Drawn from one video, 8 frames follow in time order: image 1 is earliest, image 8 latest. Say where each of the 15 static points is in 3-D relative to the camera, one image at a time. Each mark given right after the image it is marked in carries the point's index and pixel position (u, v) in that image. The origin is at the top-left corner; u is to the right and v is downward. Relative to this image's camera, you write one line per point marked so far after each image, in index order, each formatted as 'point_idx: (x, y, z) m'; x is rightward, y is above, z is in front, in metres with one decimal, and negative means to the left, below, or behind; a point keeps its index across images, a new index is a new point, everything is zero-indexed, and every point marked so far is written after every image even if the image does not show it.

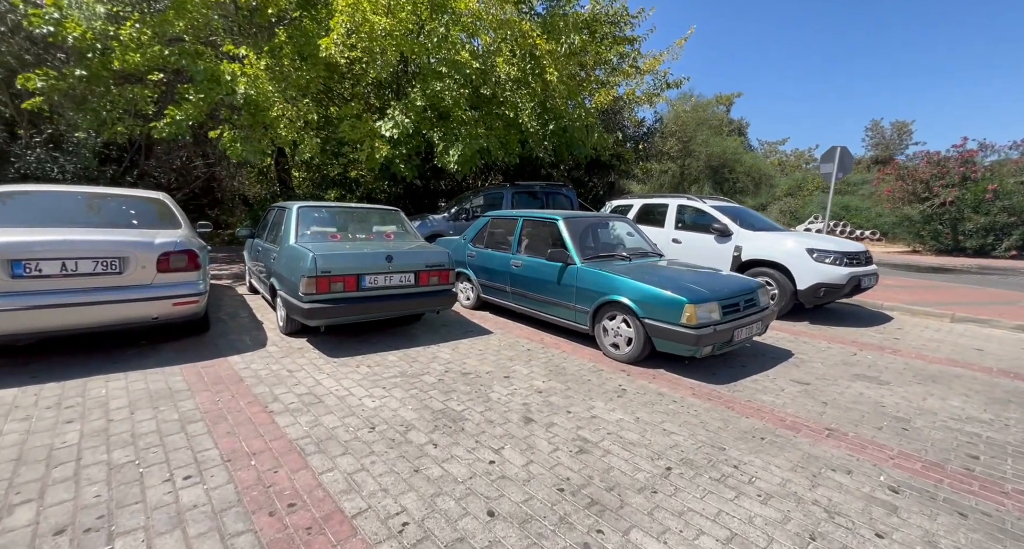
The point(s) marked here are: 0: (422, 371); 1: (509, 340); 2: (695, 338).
0: (-0.8, -0.9, +4.1) m
1: (0.0, -0.8, +5.2) m
2: (+1.6, -0.6, +4.0) m
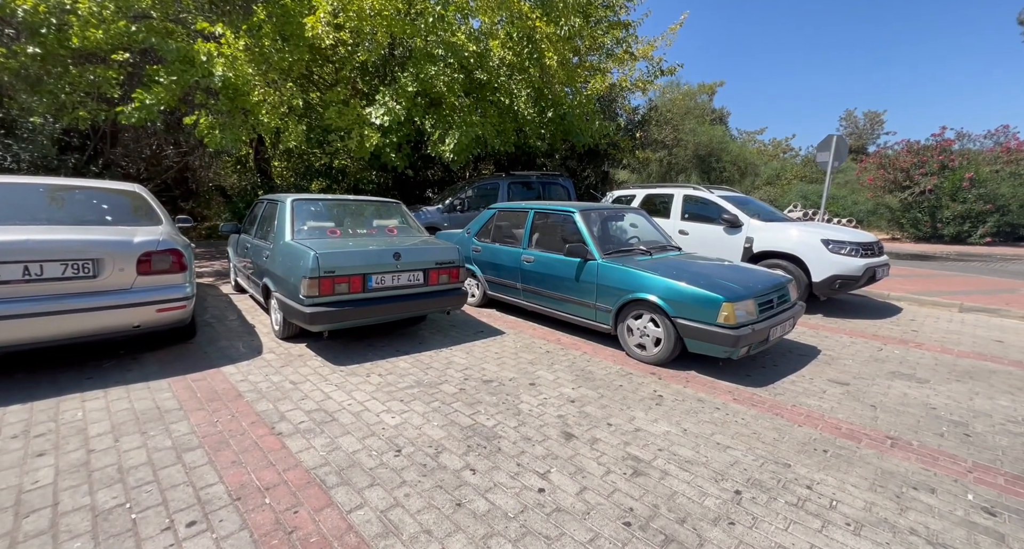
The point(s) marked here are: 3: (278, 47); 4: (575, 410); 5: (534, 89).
0: (-0.6, -0.9, +3.8) m
1: (+0.1, -0.7, +4.9) m
2: (+1.8, -0.5, +3.7) m
3: (-4.6, +4.5, +8.9) m
4: (+0.5, -1.0, +3.3) m
5: (+0.5, +4.3, +10.4) m
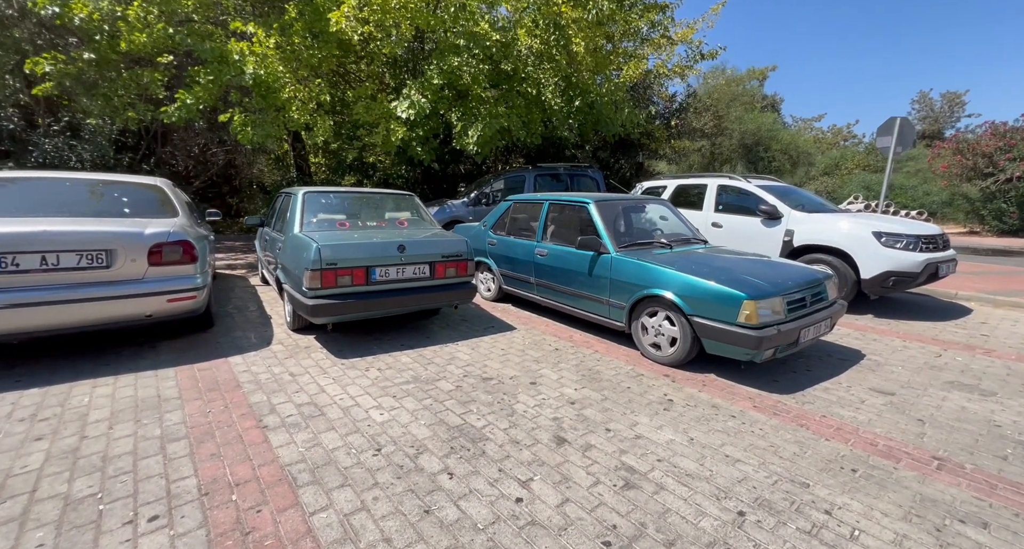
0: (-0.6, -0.8, +3.7) m
1: (+0.2, -0.7, +4.7) m
2: (+1.8, -0.5, +3.4) m
3: (-4.1, +4.6, +9.1) m
4: (+0.4, -0.9, +3.1) m
5: (+1.1, +4.4, +10.1) m
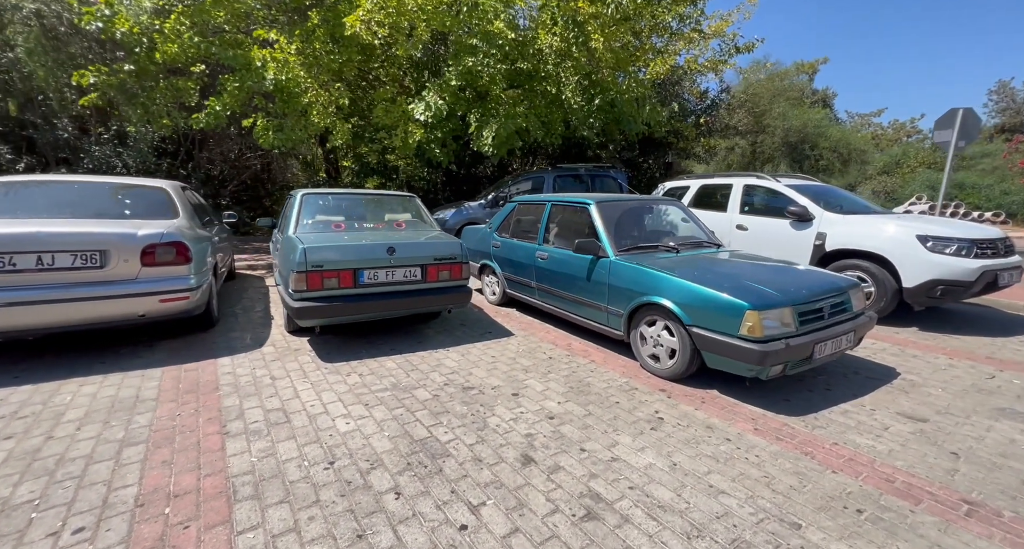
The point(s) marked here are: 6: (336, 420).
0: (-0.7, -0.8, +3.5) m
1: (+0.2, -0.7, +4.4) m
2: (+1.7, -0.6, +3.0) m
3: (-3.7, +4.6, +9.2) m
4: (+0.2, -1.0, +2.9) m
5: (+1.6, +4.3, +9.8) m
6: (-1.1, -0.9, +2.9) m
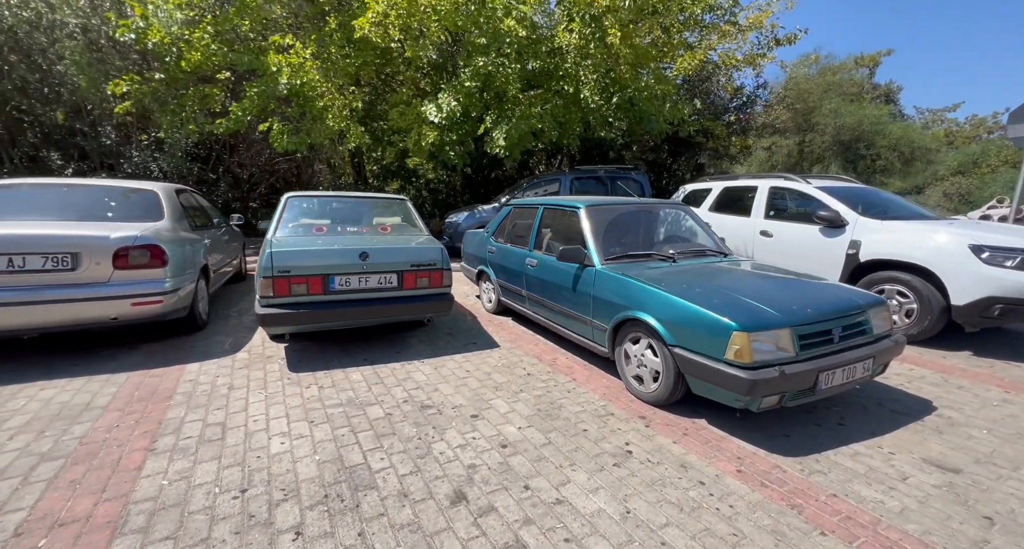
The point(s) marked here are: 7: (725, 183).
0: (-1.0, -0.9, +3.3) m
1: (0.0, -0.8, +4.1) m
2: (+1.4, -0.6, +2.6) m
3: (-3.4, +4.5, +9.2) m
4: (-0.1, -1.0, +2.5) m
5: (+1.9, +4.2, +9.4) m
6: (-1.4, -1.0, +2.7) m
7: (+3.4, +1.5, +7.3) m
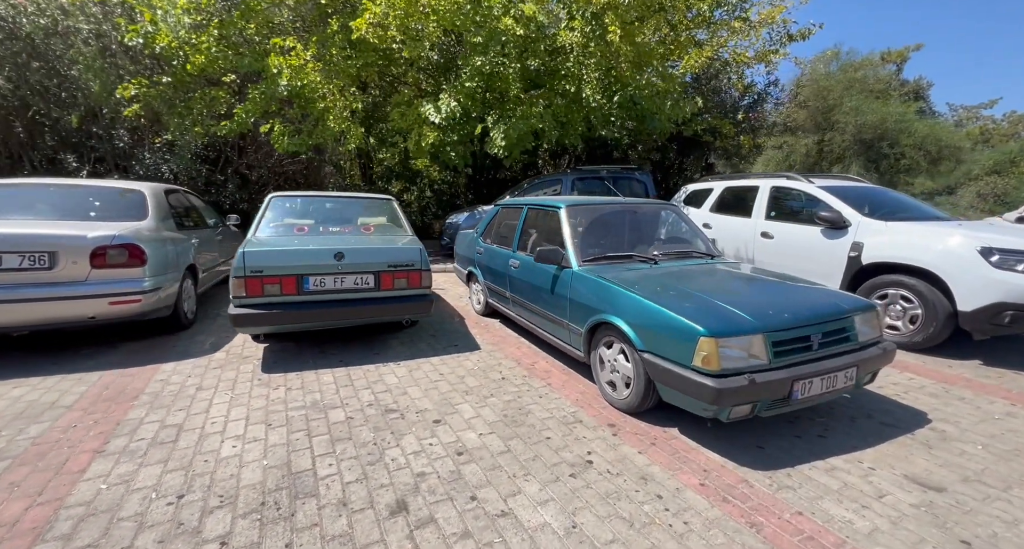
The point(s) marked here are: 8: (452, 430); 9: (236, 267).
0: (-1.2, -0.9, +3.2) m
1: (-0.2, -0.8, +4.0) m
2: (+1.1, -0.7, +2.5) m
3: (-3.4, +4.5, +9.3) m
4: (-0.3, -1.1, +2.4) m
5: (+1.9, +4.2, +9.3) m
6: (-1.7, -1.0, +2.6) m
7: (+3.4, +1.4, +7.0) m
8: (-0.4, -1.0, +2.8) m
9: (-2.3, +0.1, +3.7) m
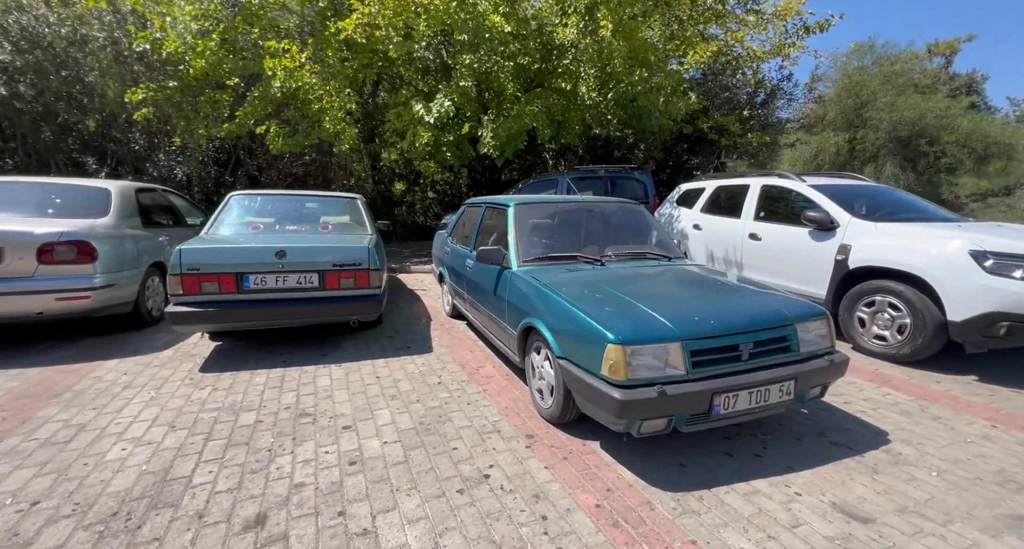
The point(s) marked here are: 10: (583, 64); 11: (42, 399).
0: (-1.7, -0.9, +3.1) m
1: (-0.7, -0.8, +3.9) m
2: (+0.5, -0.7, +2.2) m
3: (-3.5, +4.5, +9.3) m
4: (-0.9, -1.0, +2.3) m
5: (+1.8, +4.1, +9.0) m
6: (-2.2, -1.0, +2.6) m
7: (+3.1, +1.4, +6.7) m
8: (-0.9, -1.0, +2.7) m
9: (-2.7, +0.1, +3.7) m
10: (+1.4, +4.2, +8.9) m
11: (-3.2, -0.9, +3.2) m
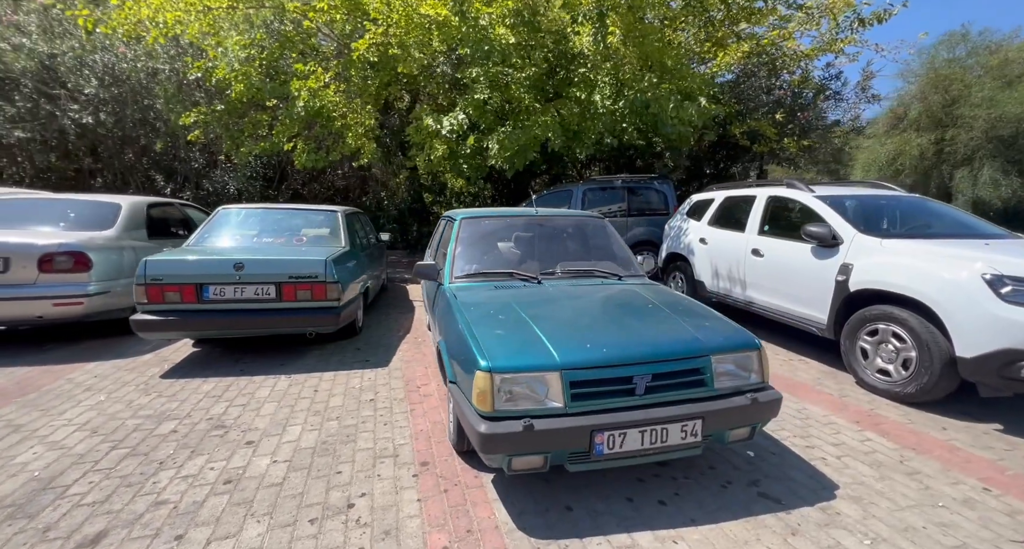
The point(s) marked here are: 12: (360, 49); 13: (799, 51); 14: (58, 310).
0: (-2.3, -1.0, +3.2) m
1: (-1.1, -0.9, +3.8) m
2: (-0.1, -0.8, +2.1) m
3: (-3.2, +4.3, +9.7) m
4: (-1.6, -1.1, +2.3) m
5: (+2.0, +3.8, +8.7) m
6: (-2.9, -1.0, +2.7) m
7: (+3.0, +1.2, +6.2) m
8: (-1.5, -1.1, +2.7) m
9: (-3.2, 0.0, +3.9) m
10: (+1.6, +3.9, +8.7) m
11: (-3.8, -0.9, +3.4) m
12: (-2.8, +4.6, +9.2) m
13: (+5.9, +5.0, +9.9) m
14: (-4.4, -0.4, +4.3) m
